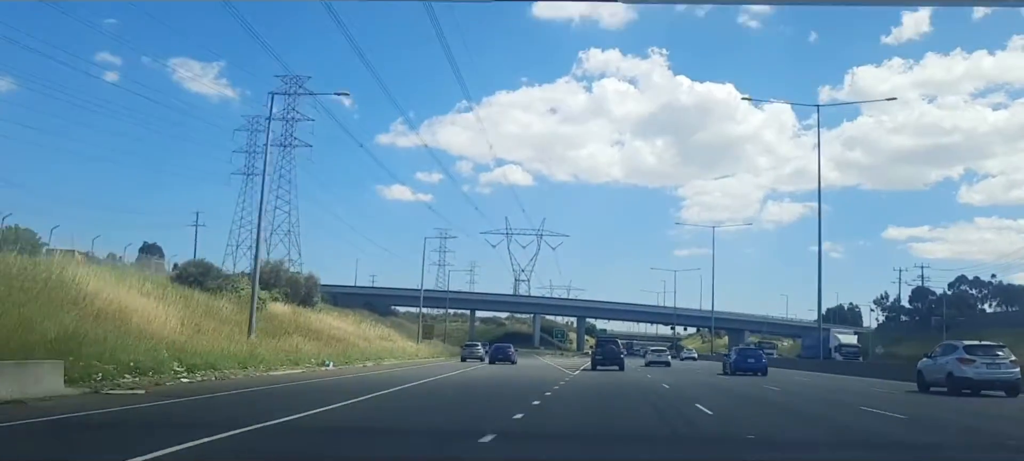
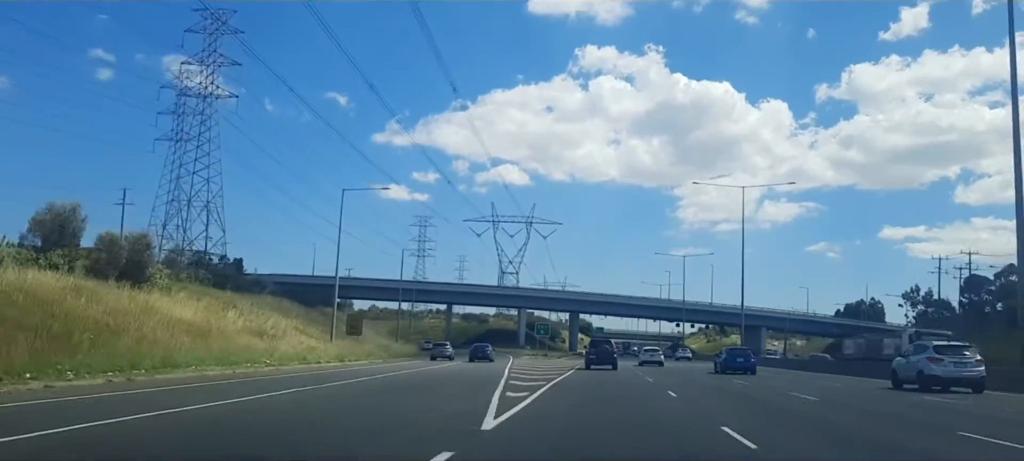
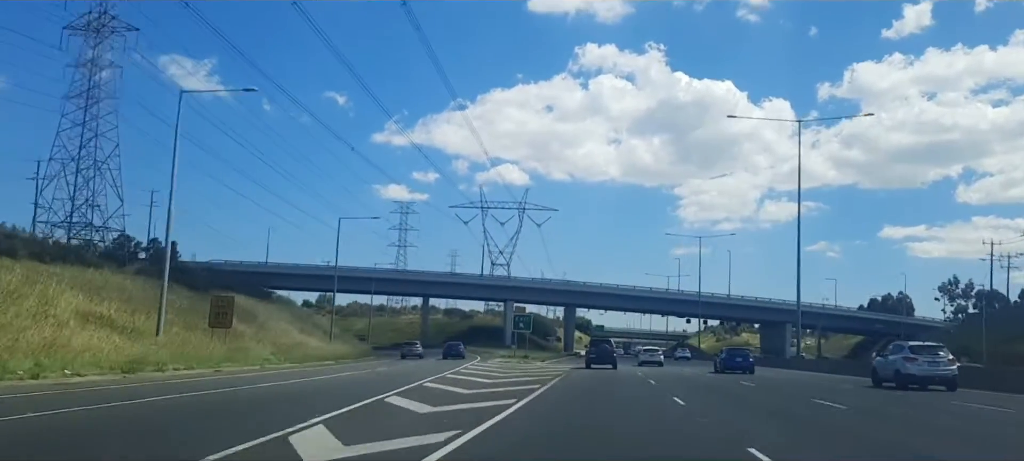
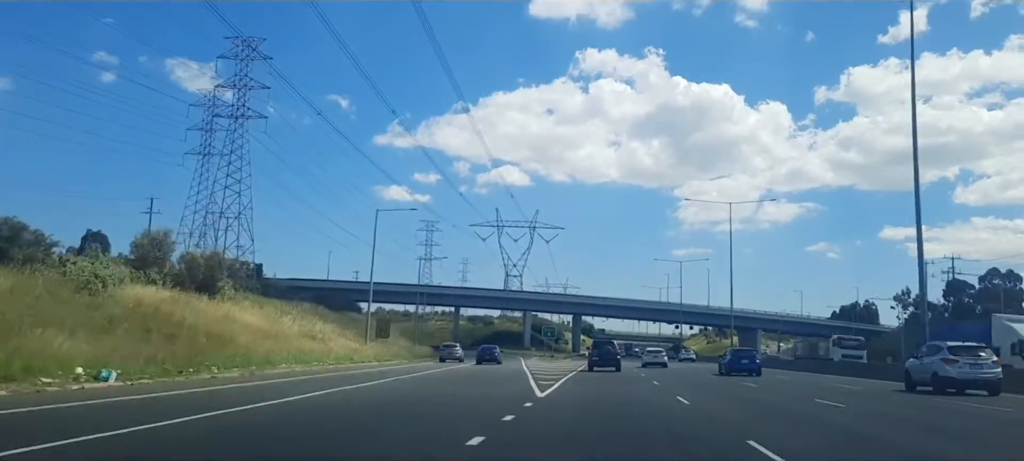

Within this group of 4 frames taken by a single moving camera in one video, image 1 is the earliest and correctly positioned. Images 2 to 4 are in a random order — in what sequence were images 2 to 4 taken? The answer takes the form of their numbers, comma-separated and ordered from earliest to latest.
4, 2, 3
